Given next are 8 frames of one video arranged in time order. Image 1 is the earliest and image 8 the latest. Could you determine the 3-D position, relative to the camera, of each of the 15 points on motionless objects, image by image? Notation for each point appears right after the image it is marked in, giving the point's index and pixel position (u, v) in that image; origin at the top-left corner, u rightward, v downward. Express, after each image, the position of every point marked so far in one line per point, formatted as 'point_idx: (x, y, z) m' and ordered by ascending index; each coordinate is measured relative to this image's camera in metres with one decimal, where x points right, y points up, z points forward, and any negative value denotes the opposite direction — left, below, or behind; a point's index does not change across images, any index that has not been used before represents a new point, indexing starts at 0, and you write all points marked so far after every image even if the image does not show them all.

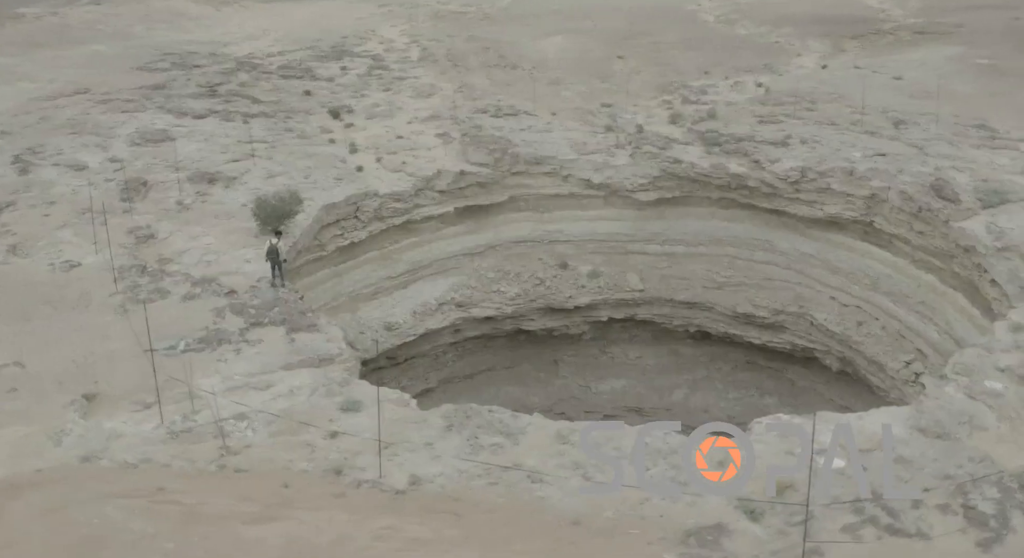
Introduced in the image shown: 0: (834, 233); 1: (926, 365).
0: (+3.2, +0.4, +10.7) m
1: (+3.5, -0.7, +9.5) m
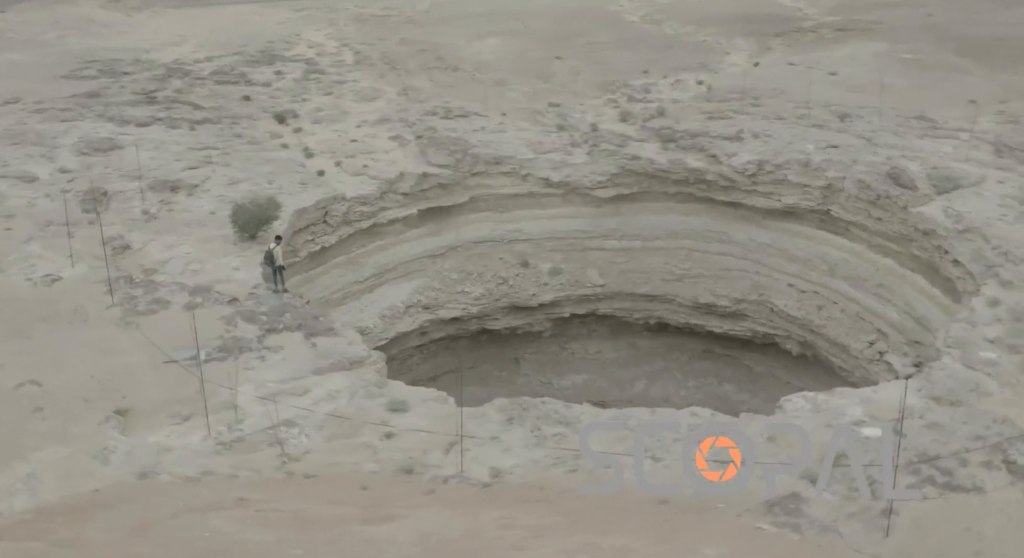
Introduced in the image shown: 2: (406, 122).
0: (+2.8, +0.6, +11.1) m
1: (+3.4, -0.6, +10.0) m
2: (-1.2, +1.9, +13.2) m
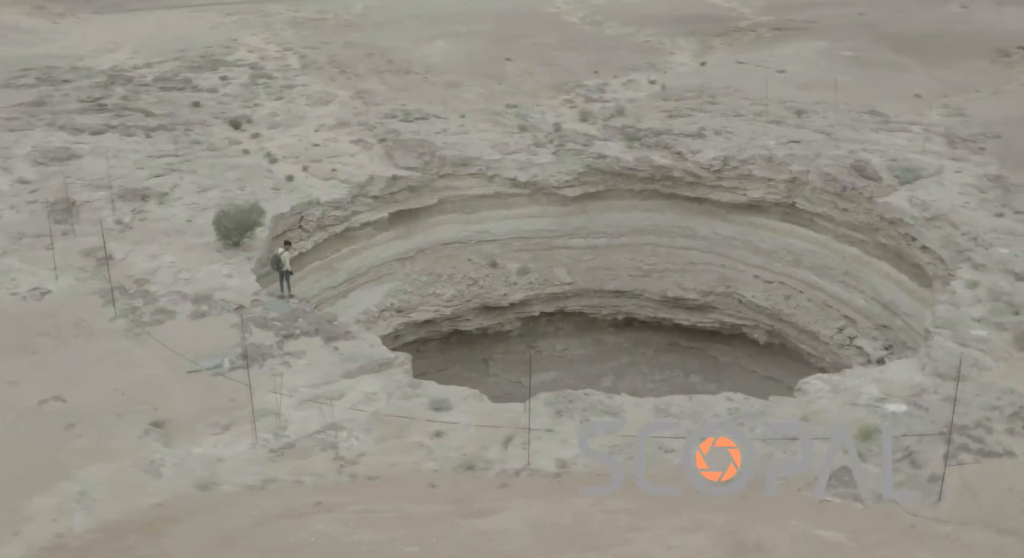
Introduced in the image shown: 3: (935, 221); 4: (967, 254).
0: (+2.6, +0.7, +11.4) m
1: (+3.2, -0.5, +10.3) m
2: (-1.7, +1.8, +13.1) m
3: (+3.7, +0.5, +9.5) m
4: (+3.7, +0.2, +8.9) m
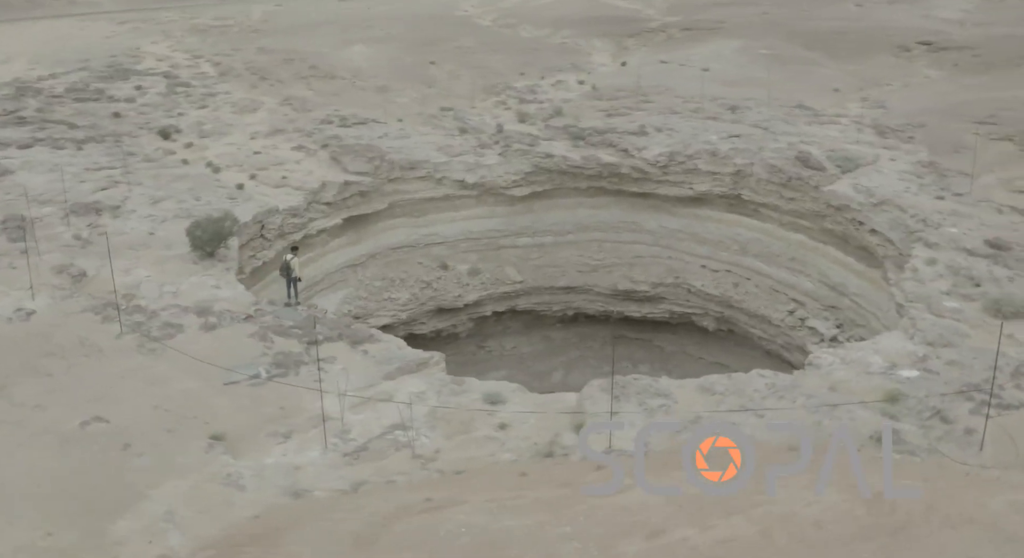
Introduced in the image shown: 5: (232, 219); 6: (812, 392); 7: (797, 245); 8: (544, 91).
0: (+2.0, +0.8, +11.9) m
1: (+2.9, -0.3, +10.9) m
2: (-2.5, +1.7, +13.0) m
3: (+3.4, +0.7, +10.1) m
4: (+3.5, +0.4, +9.5) m
5: (-2.4, +0.5, +9.6) m
6: (+1.9, -0.7, +6.7) m
7: (+2.9, +0.3, +11.1) m
8: (+0.4, +2.4, +13.9) m
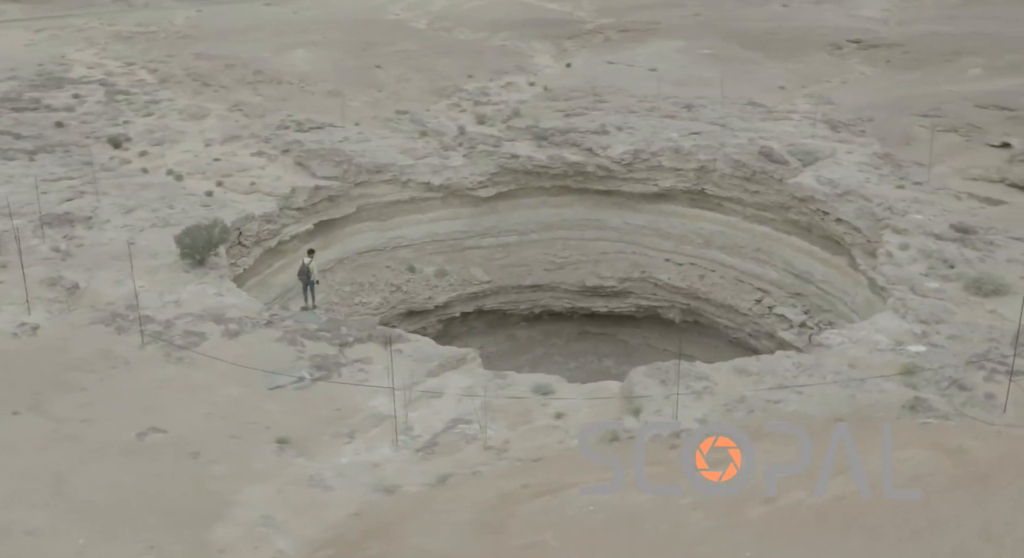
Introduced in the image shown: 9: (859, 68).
0: (+1.7, +0.8, +12.2) m
1: (+2.7, -0.2, +11.3) m
2: (-2.9, +1.7, +12.8) m
3: (+3.2, +0.8, +10.6) m
4: (+3.4, +0.5, +10.0) m
5: (-2.5, +0.5, +9.5) m
6: (+2.1, -0.6, +7.0) m
7: (+2.6, +0.5, +11.5) m
8: (-0.2, +2.4, +14.0) m
9: (+4.4, +2.7, +14.0) m
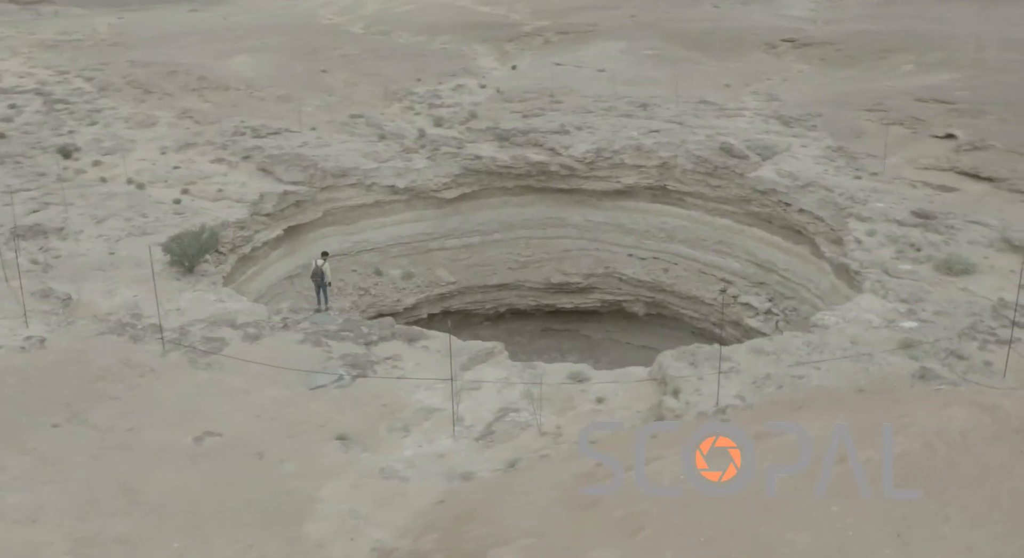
0: (+1.3, +0.9, +12.5) m
1: (+2.4, -0.1, +11.7) m
2: (-3.4, +1.6, +12.6) m
3: (+3.0, +0.9, +11.0) m
4: (+3.2, +0.7, +10.5) m
5: (-2.6, +0.4, +9.4) m
6: (+2.3, -0.5, +7.4) m
7: (+2.3, +0.5, +11.9) m
8: (-0.8, +2.4, +14.1) m
9: (+3.8, +2.8, +14.6) m
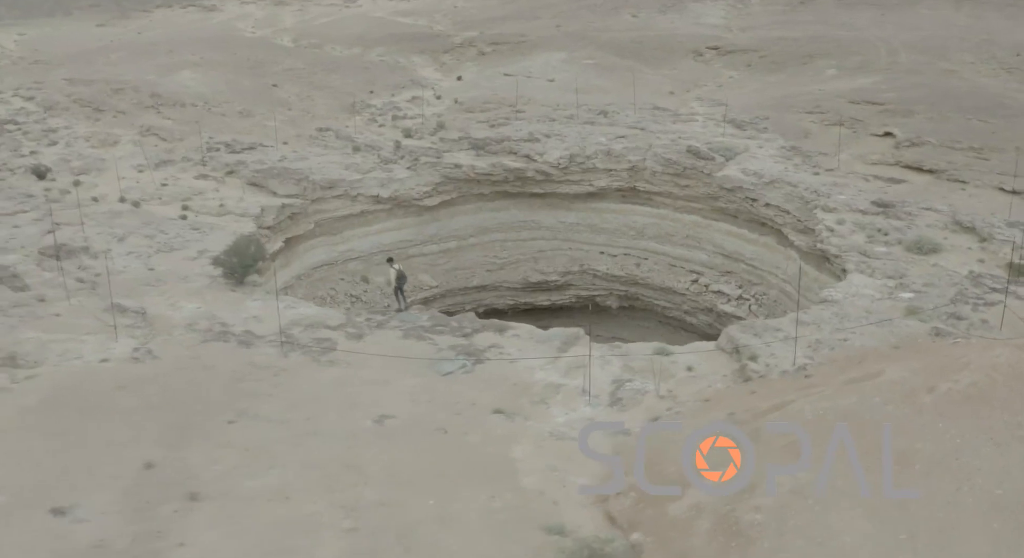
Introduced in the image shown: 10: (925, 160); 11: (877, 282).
0: (+1.0, +0.9, +13.4) m
1: (+2.3, 0.0, +12.7) m
2: (-3.7, +1.4, +12.8) m
3: (+2.9, +1.1, +12.2) m
4: (+3.2, +0.8, +11.7) m
5: (-2.4, +0.3, +9.7) m
6: (+2.8, -0.3, +8.5) m
7: (+2.1, +0.6, +12.9) m
8: (-1.4, +2.3, +14.6) m
9: (+3.1, +3.0, +15.8) m
10: (+4.6, +1.3, +12.2) m
11: (+3.3, 0.0, +9.7) m
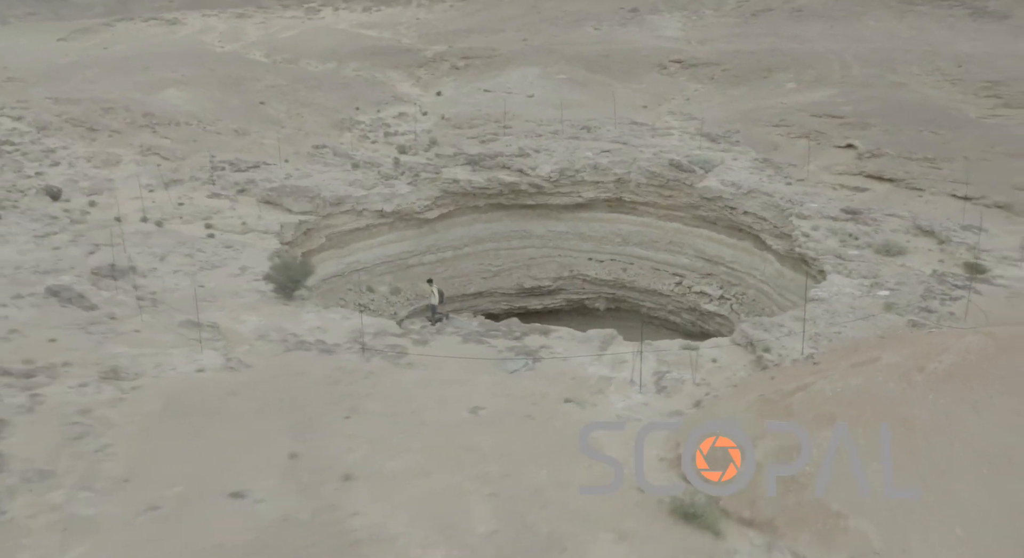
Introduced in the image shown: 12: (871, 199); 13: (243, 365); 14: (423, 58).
0: (+0.9, +0.9, +14.4) m
1: (+2.3, 0.0, +13.8) m
2: (-3.7, +1.2, +13.5) m
3: (+2.9, +1.0, +13.3) m
4: (+3.3, +0.8, +12.8) m
5: (-2.2, +0.2, +10.5) m
6: (+3.1, -0.4, +9.6) m
7: (+2.0, +0.6, +14.0) m
8: (-1.6, +2.2, +15.5) m
9: (+2.8, +3.0, +17.0) m
10: (+4.6, +1.3, +13.5) m
11: (+3.5, -0.1, +10.9) m
12: (+4.3, +0.9, +12.9) m
13: (-2.0, -0.7, +8.3) m
14: (-1.5, +3.7, +18.5) m
